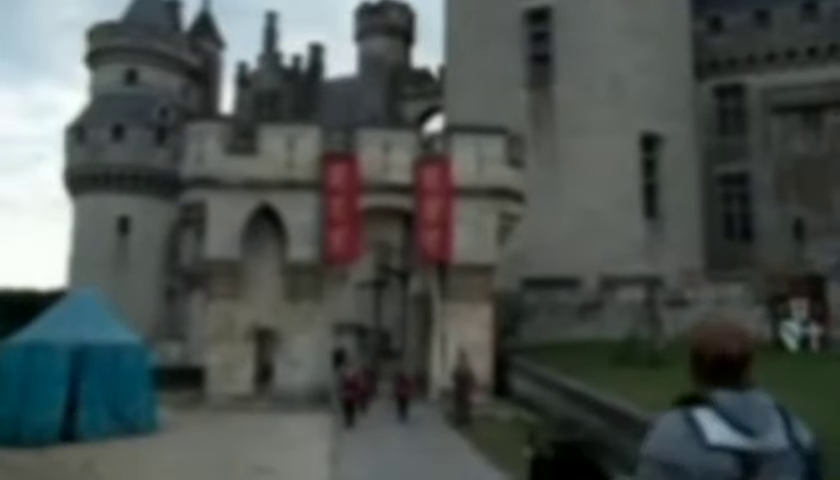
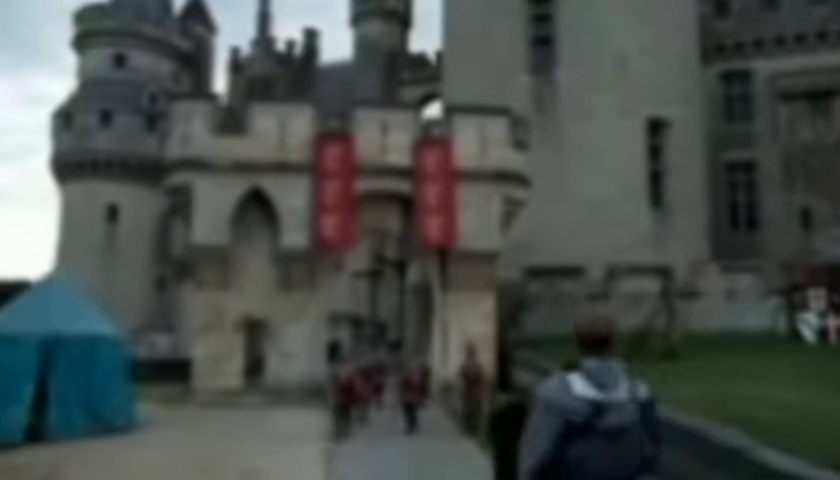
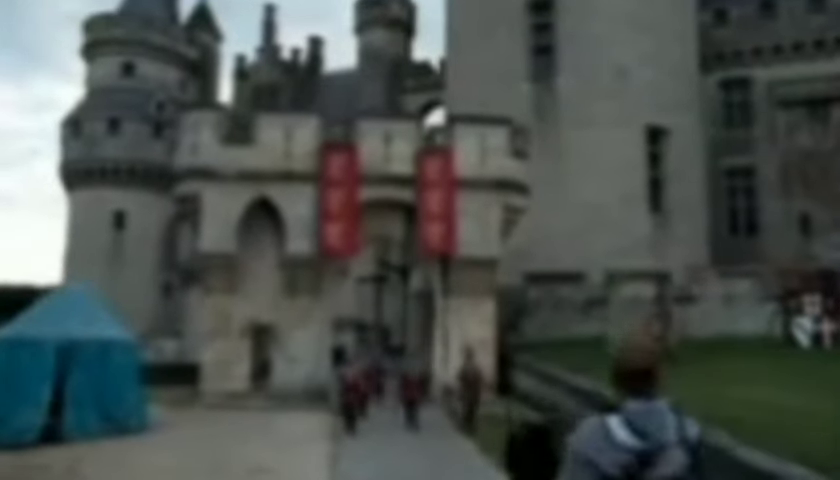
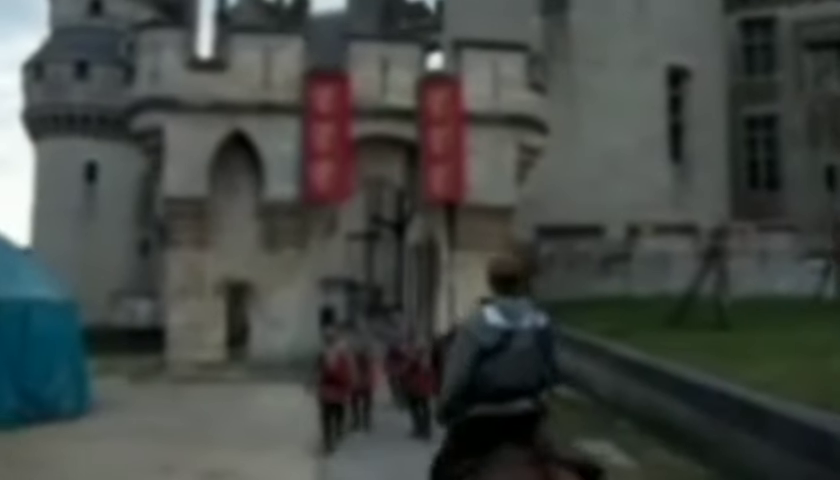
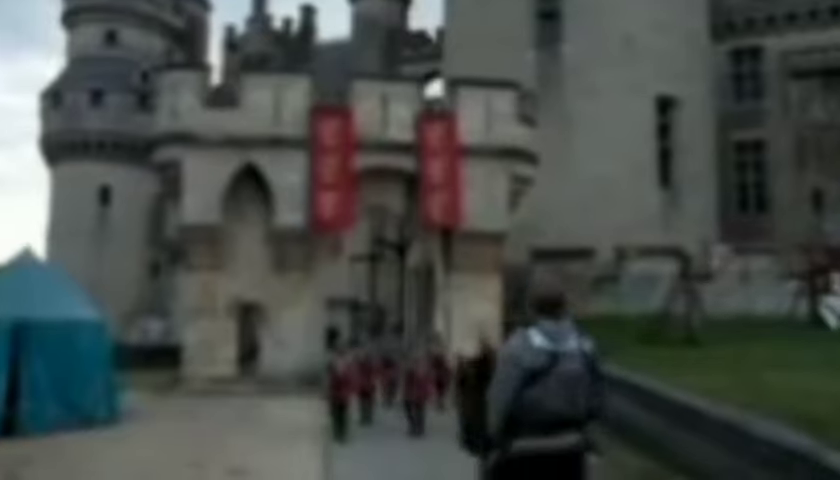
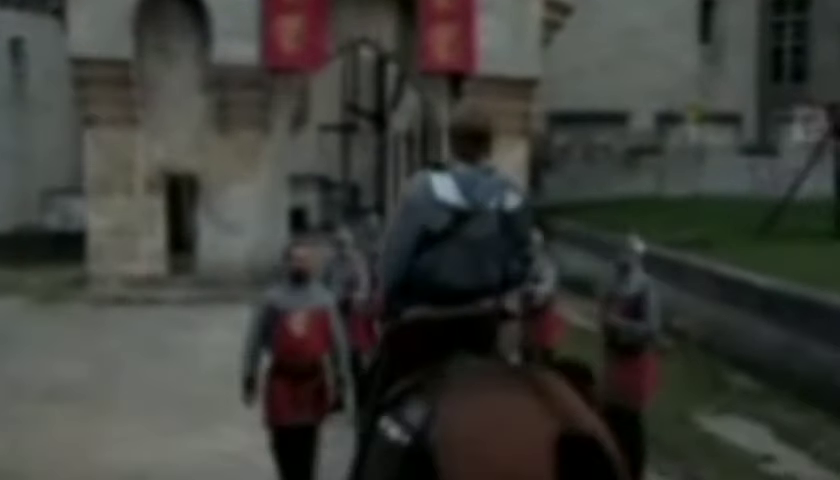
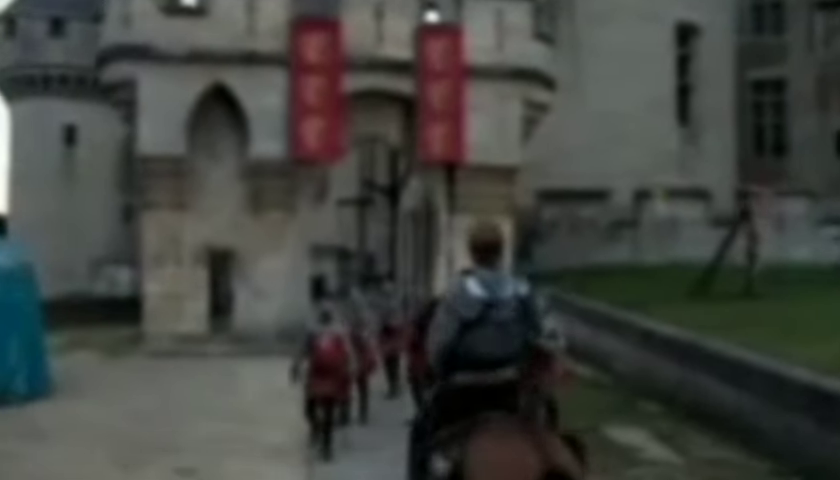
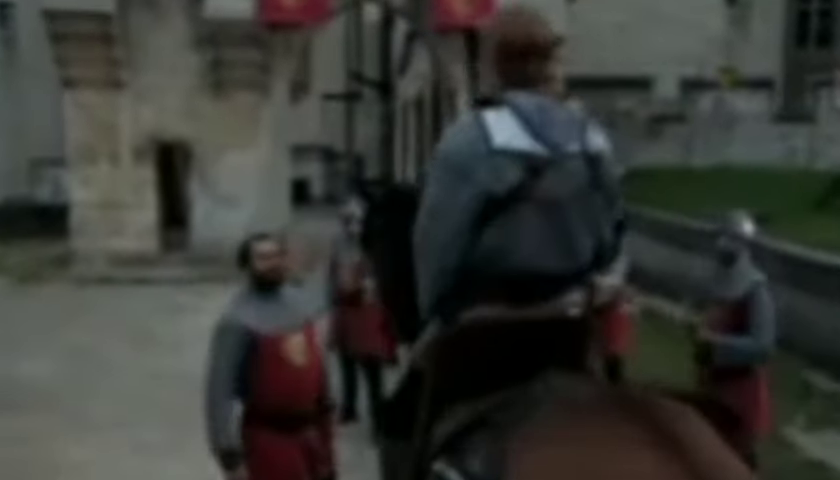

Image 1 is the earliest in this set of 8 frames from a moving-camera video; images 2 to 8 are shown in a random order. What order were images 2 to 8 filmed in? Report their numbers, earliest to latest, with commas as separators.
3, 2, 5, 4, 7, 6, 8
